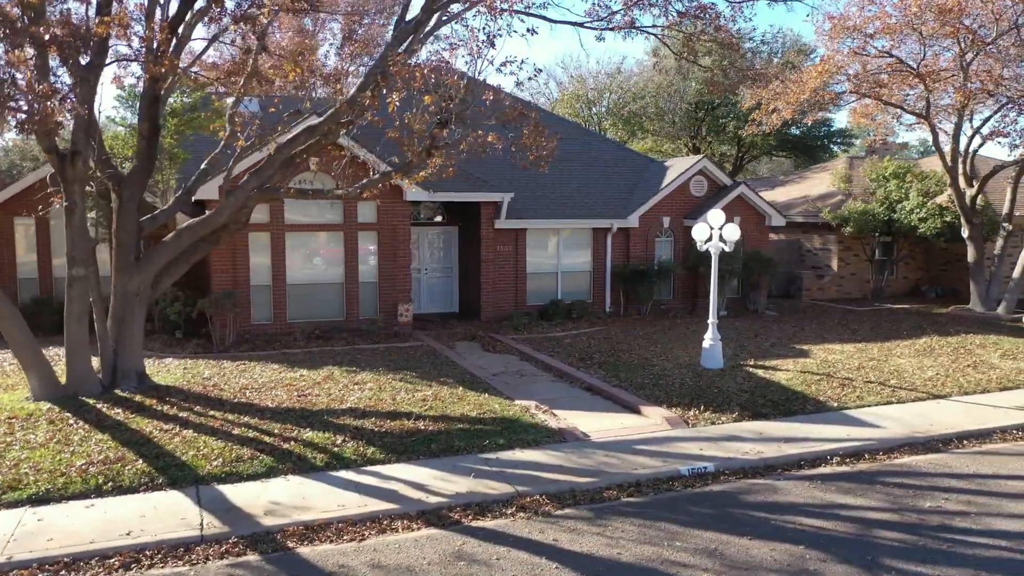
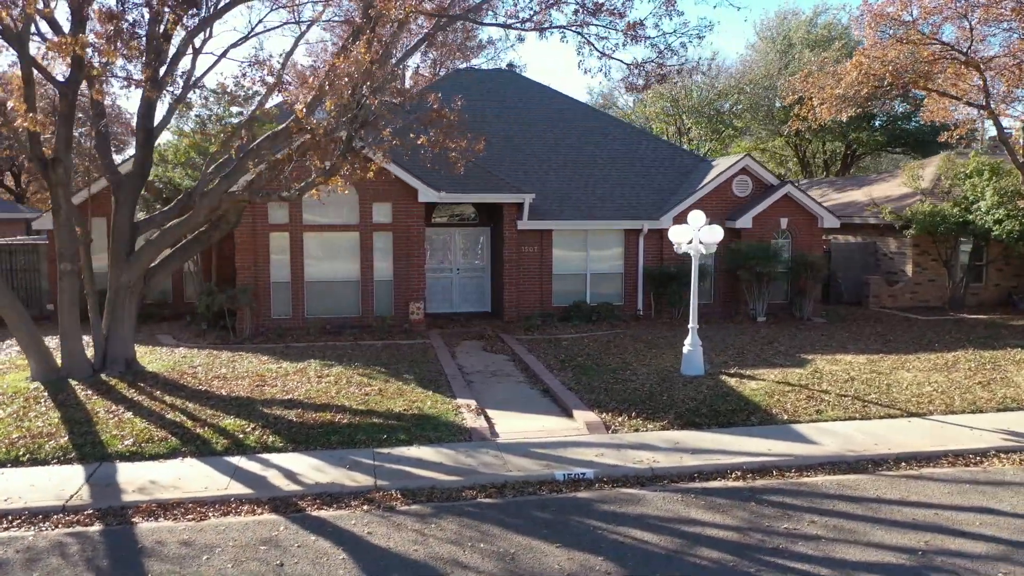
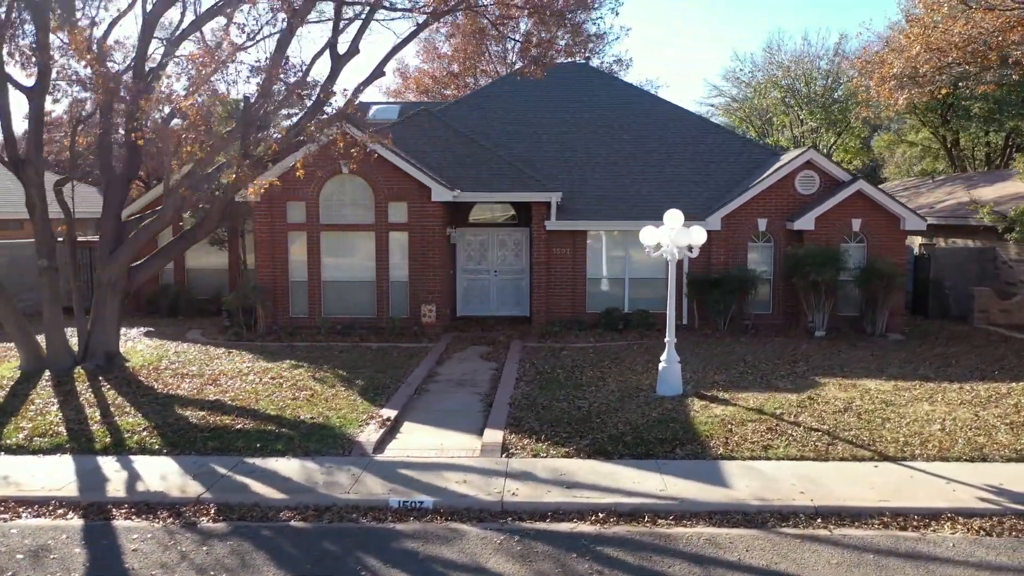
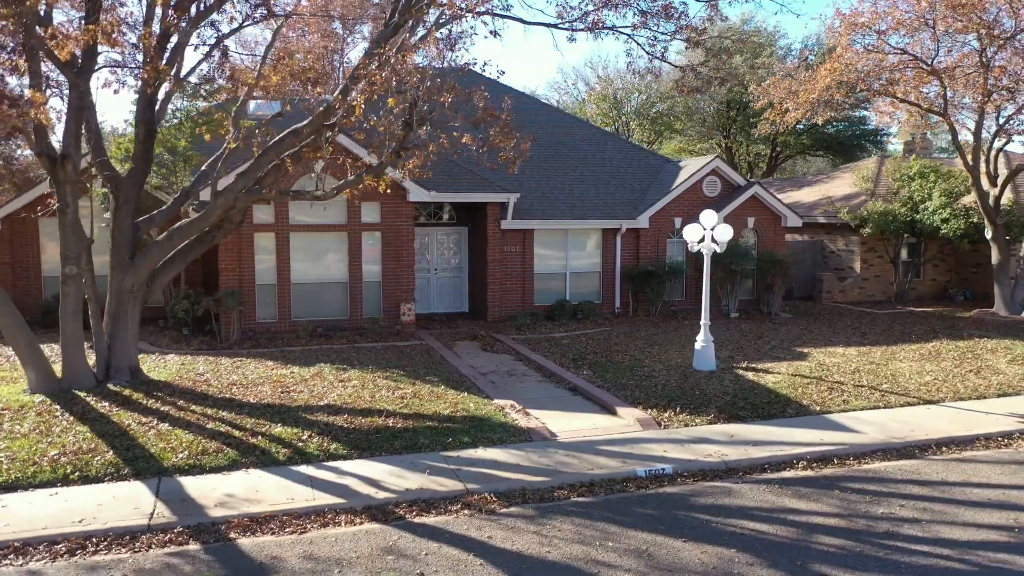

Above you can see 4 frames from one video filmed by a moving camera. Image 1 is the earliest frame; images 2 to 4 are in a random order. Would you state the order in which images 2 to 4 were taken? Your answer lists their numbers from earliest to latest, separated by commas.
4, 2, 3
